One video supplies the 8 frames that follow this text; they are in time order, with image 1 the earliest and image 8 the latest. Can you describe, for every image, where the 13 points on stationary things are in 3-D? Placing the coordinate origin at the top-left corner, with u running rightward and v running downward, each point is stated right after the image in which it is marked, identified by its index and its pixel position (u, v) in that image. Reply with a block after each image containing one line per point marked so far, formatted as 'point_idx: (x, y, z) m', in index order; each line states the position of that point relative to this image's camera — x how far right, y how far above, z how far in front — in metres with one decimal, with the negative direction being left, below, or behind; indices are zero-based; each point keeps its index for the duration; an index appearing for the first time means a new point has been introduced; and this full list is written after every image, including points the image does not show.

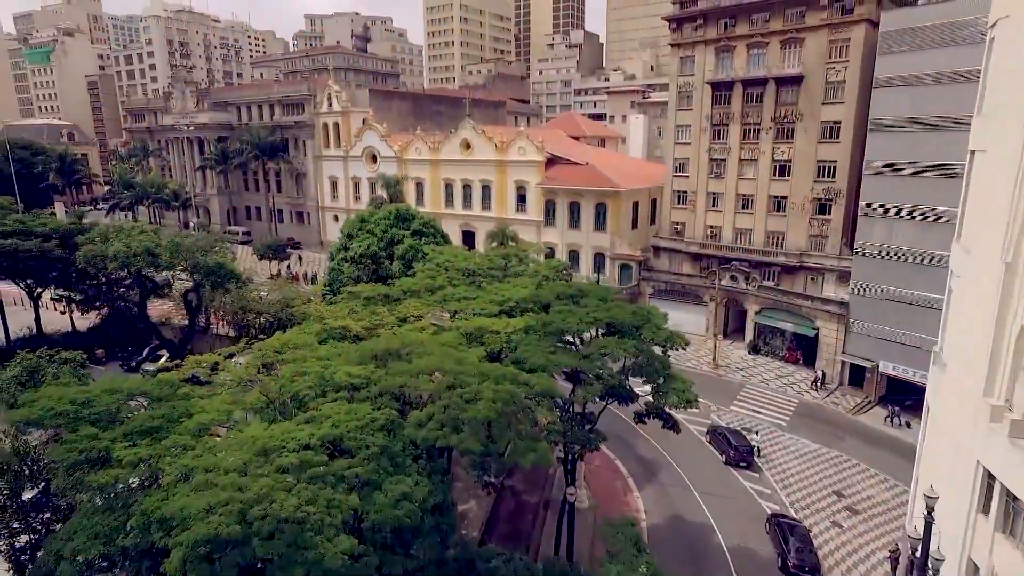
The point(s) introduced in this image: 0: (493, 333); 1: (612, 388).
0: (-0.5, -1.3, +17.5) m
1: (+2.7, -2.7, +16.3) m
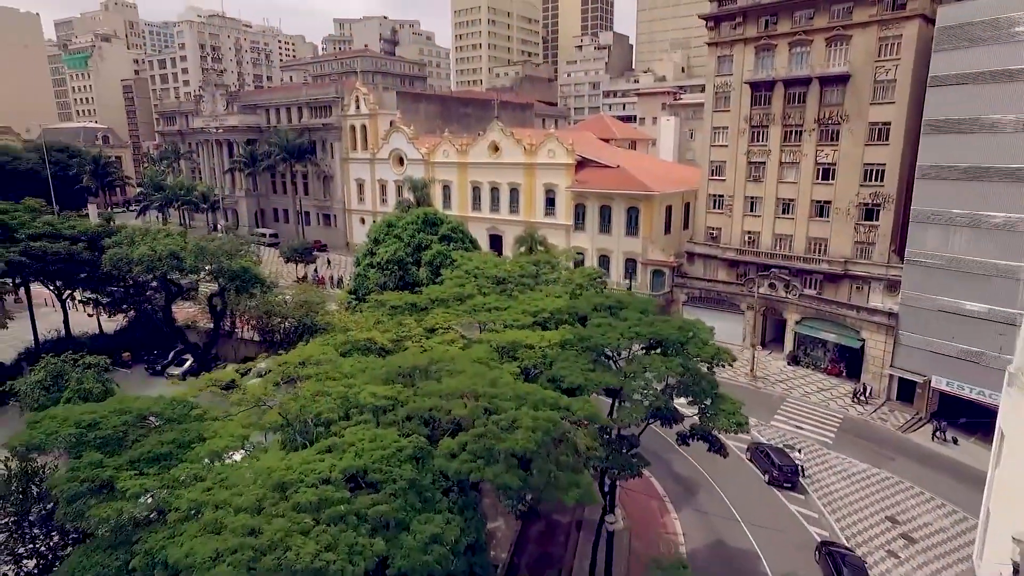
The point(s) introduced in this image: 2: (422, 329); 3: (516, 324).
0: (+0.4, -1.6, +16.4) m
1: (+3.6, -3.0, +15.0) m
2: (-2.7, -1.2, +17.9) m
3: (+0.2, -1.1, +18.3) m
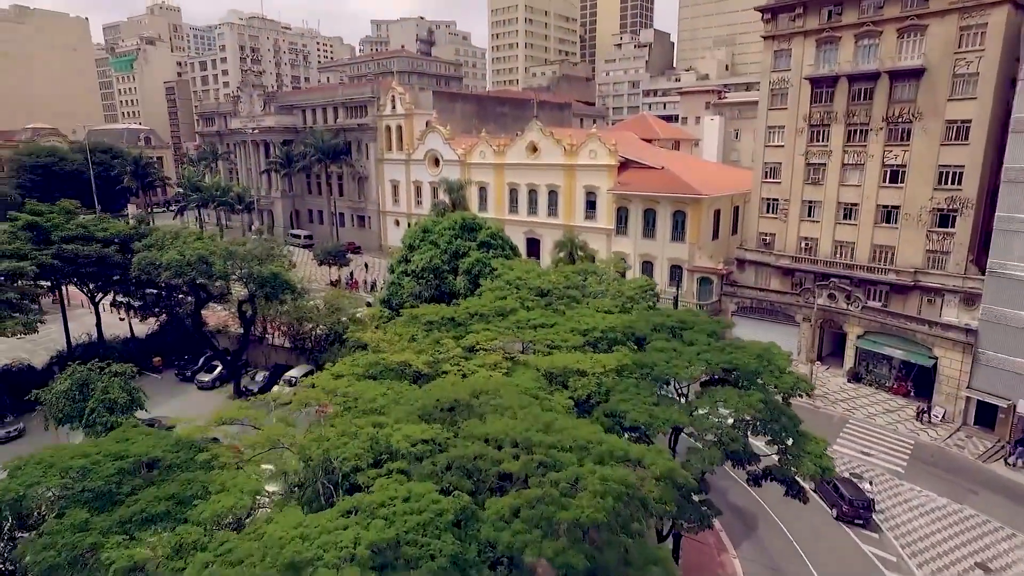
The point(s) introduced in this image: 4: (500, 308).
0: (+1.6, -2.1, +14.5) m
1: (+4.7, -3.5, +13.0) m
2: (-1.4, -1.7, +16.2) m
3: (+1.5, -1.5, +16.4) m
4: (-0.3, -0.7, +19.5) m
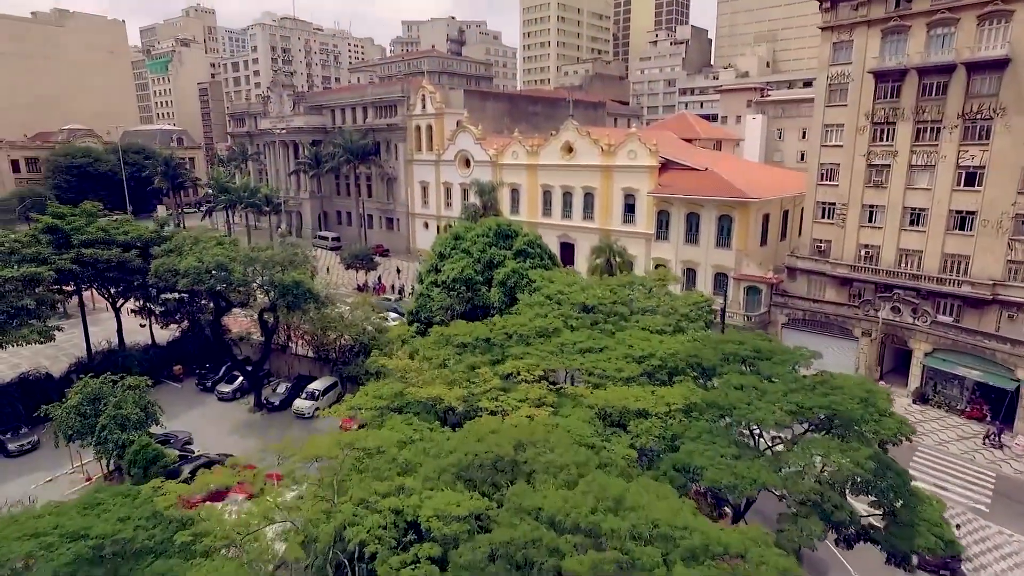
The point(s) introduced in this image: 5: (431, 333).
0: (+2.6, -2.6, +12.3) m
1: (+5.6, -4.0, +10.6) m
2: (-0.3, -2.1, +14.1) m
3: (+2.6, -2.0, +14.2) m
4: (+0.9, -1.2, +17.3) m
5: (-2.4, -1.4, +18.2) m
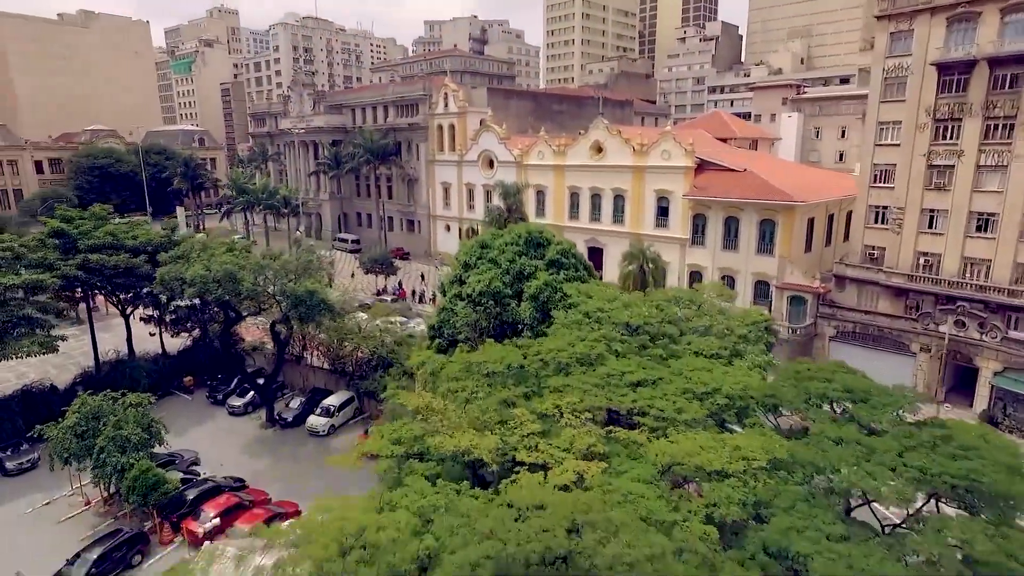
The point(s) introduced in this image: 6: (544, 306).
0: (+3.3, -3.1, +10.0) m
1: (+6.3, -4.5, +8.2) m
2: (+0.5, -2.6, +11.9) m
3: (+3.4, -2.5, +11.9) m
4: (+1.8, -1.7, +15.1) m
5: (-1.5, -1.9, +16.1) m
6: (+1.1, -0.6, +20.0) m
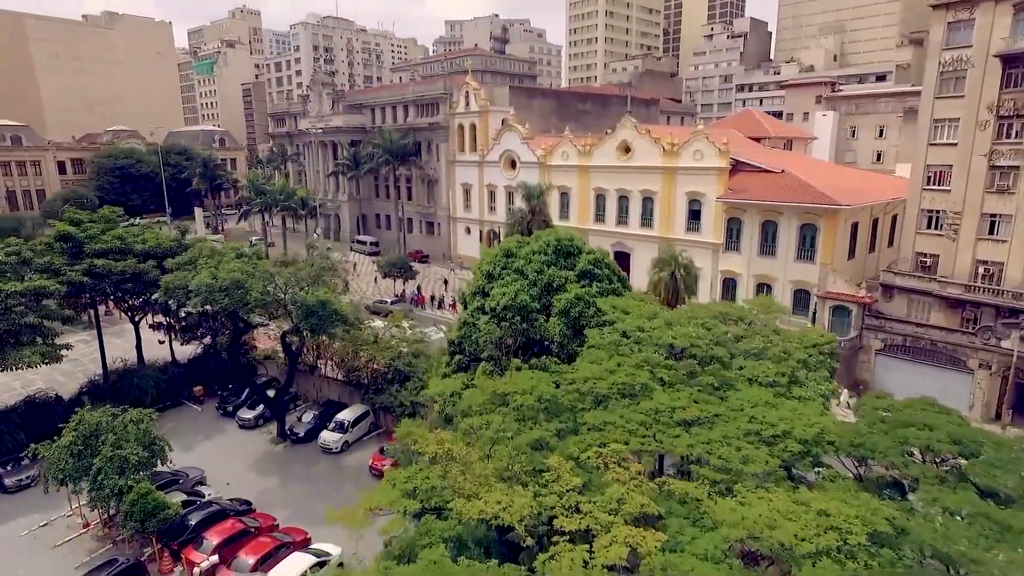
0: (+3.8, -3.5, +8.0) m
1: (+6.7, -5.0, +6.1) m
2: (+1.1, -3.0, +10.0) m
3: (+3.9, -3.0, +9.9) m
4: (+2.5, -2.1, +13.2) m
5: (-0.8, -2.3, +14.3) m
6: (+1.9, -1.0, +18.1) m
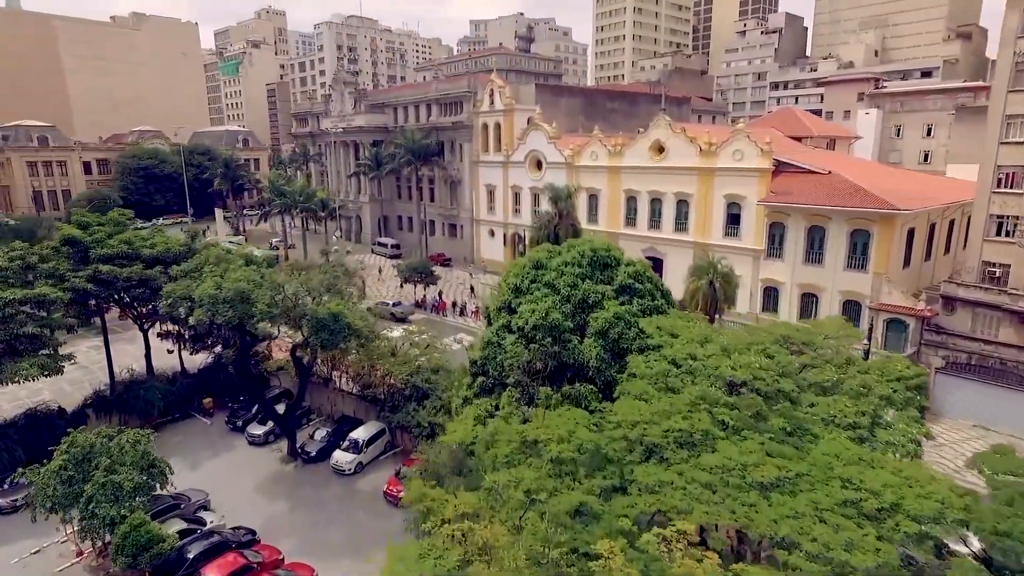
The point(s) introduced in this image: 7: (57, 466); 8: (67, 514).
0: (+4.2, -4.0, +5.8) m
1: (+7.1, -5.5, +3.8) m
2: (+1.5, -3.5, +7.8) m
3: (+4.4, -3.4, +7.7) m
4: (+3.1, -2.6, +10.9) m
5: (-0.1, -2.7, +12.2) m
6: (+2.7, -1.5, +15.9) m
7: (-14.1, -5.5, +18.9) m
8: (-13.9, -7.0, +18.9) m
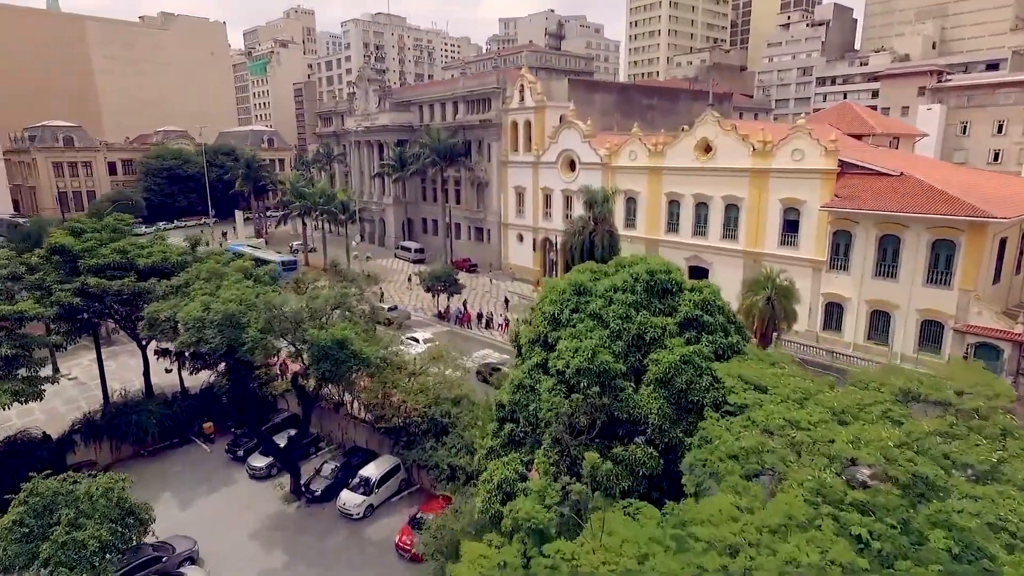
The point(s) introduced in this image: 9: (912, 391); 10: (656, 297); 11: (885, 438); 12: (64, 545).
0: (+4.5, -4.7, +2.2) m
1: (+7.2, -6.3, +0.1) m
2: (+1.9, -4.2, +4.4) m
3: (+4.8, -4.2, +4.1) m
4: (+3.6, -3.3, +7.5) m
5: (+0.5, -3.4, +8.9) m
6: (+3.5, -2.2, +12.4) m
7: (-13.2, -6.1, +16.1) m
8: (-13.0, -7.6, +16.2) m
9: (+8.0, -2.0, +11.6) m
10: (+3.4, -0.2, +14.2) m
11: (+6.2, -2.4, +10.0) m
12: (-11.6, -6.7, +15.7) m
